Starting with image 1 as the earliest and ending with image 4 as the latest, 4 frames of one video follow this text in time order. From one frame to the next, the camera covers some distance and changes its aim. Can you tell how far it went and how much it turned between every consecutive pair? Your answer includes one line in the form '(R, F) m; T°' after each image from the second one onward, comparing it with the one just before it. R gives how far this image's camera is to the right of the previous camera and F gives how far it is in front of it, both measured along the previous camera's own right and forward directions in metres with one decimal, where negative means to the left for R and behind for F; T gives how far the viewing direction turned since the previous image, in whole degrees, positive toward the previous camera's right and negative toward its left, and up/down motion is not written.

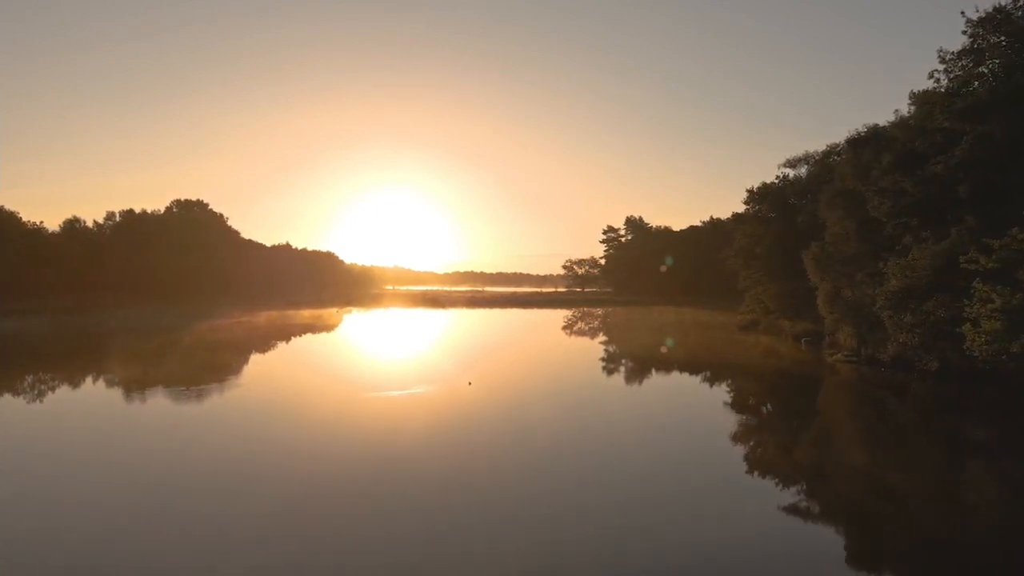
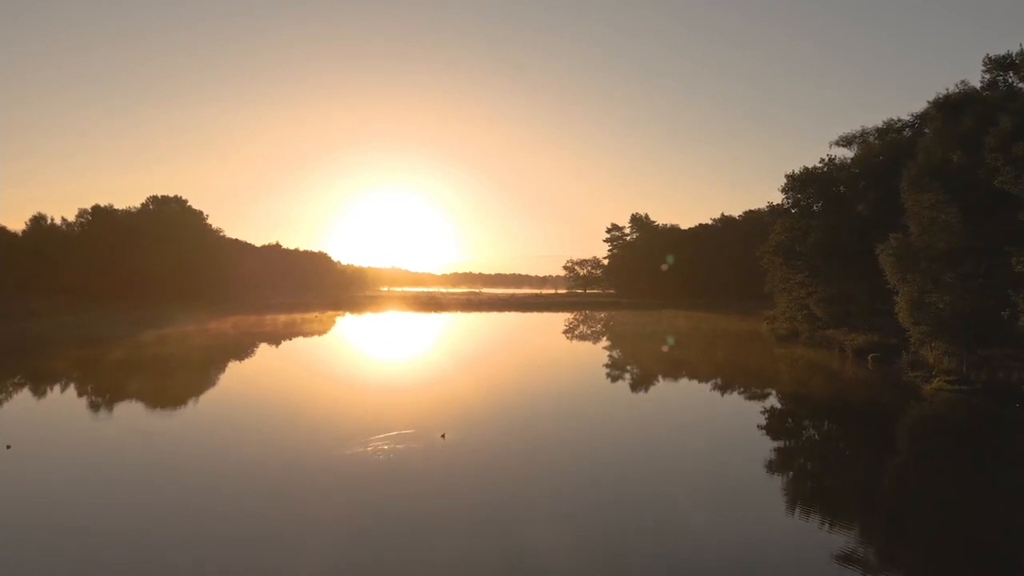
(0.0, +1.4) m; 0°
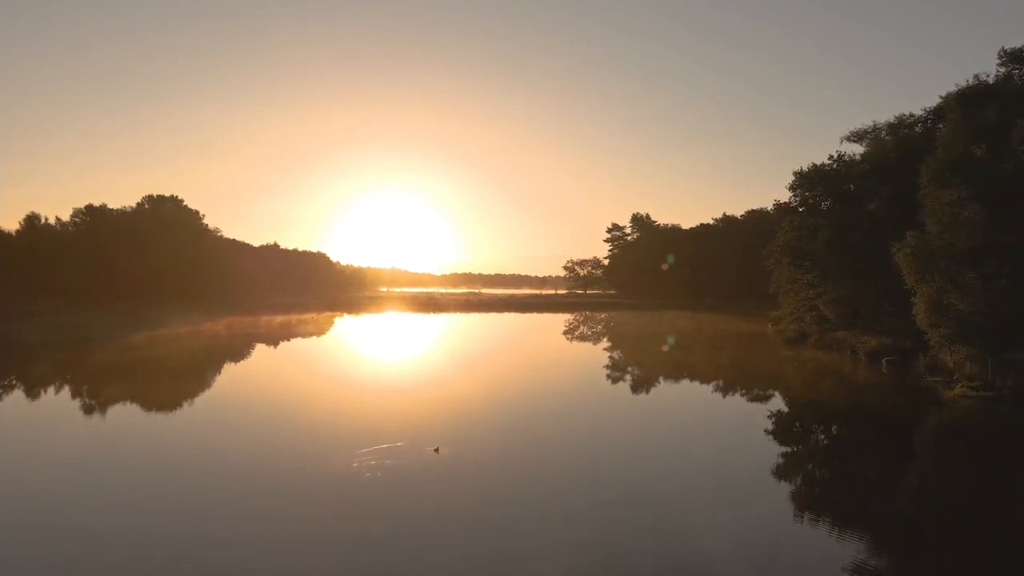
(0.0, +0.2) m; 0°
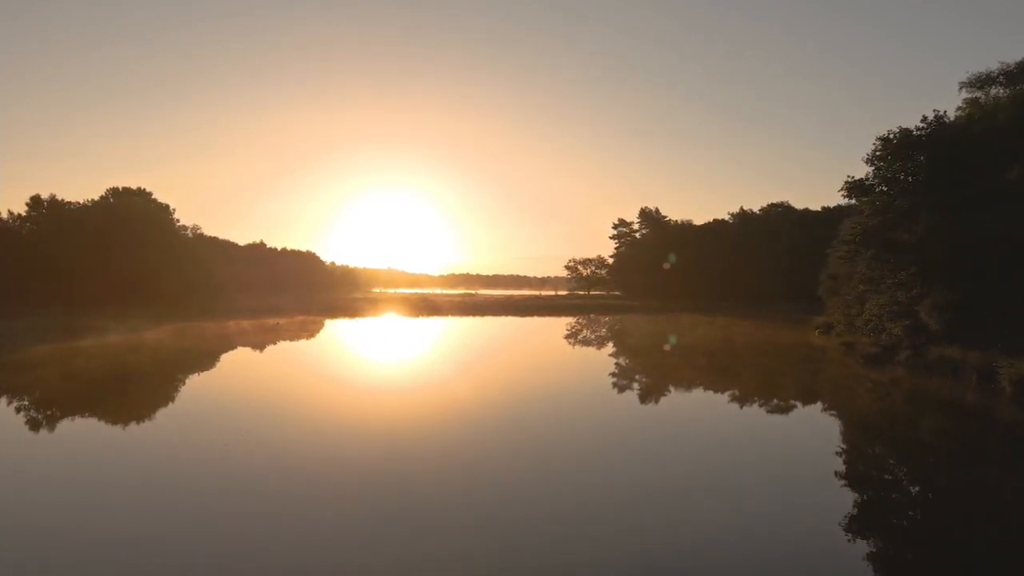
(0.0, +1.7) m; 0°
